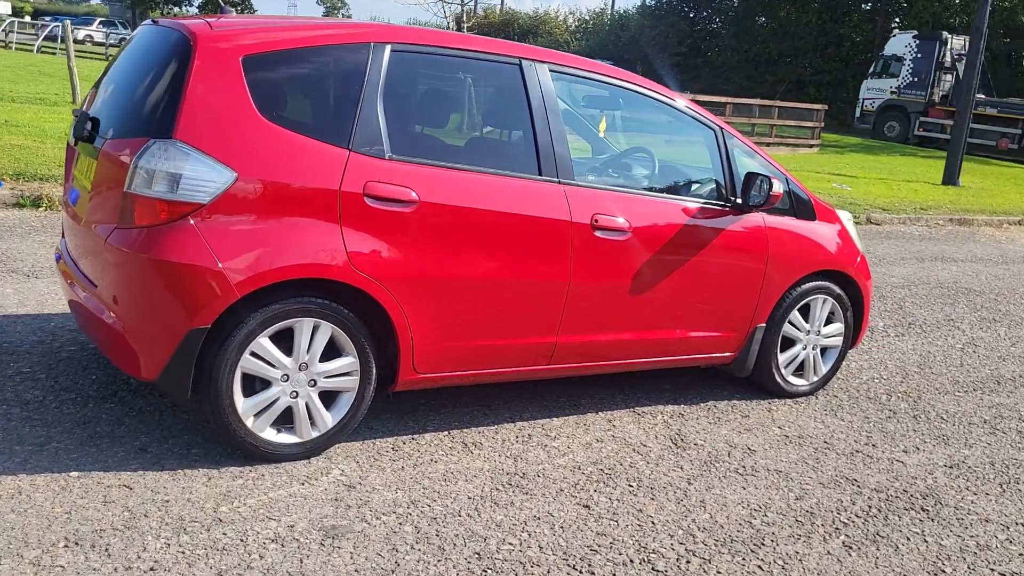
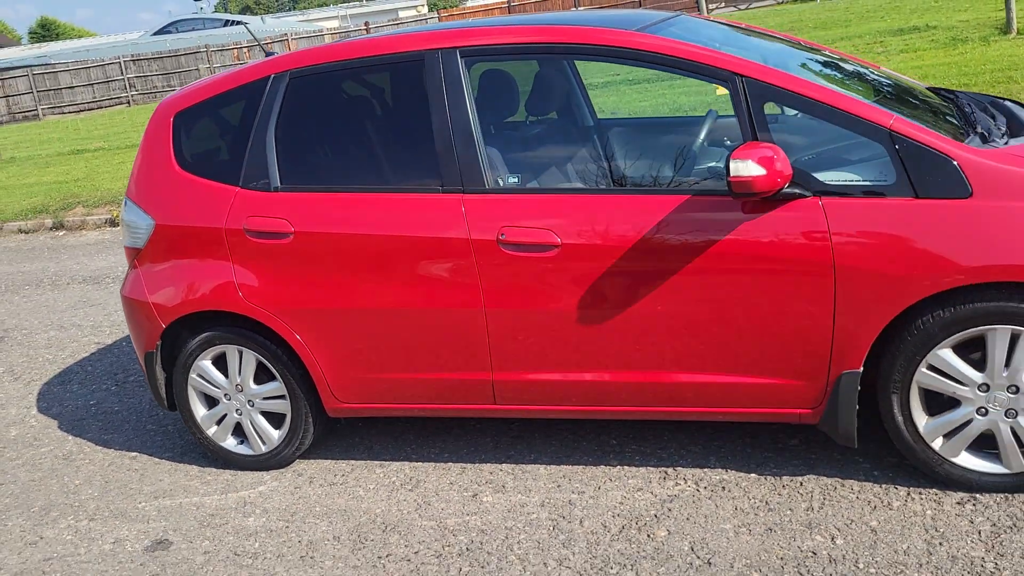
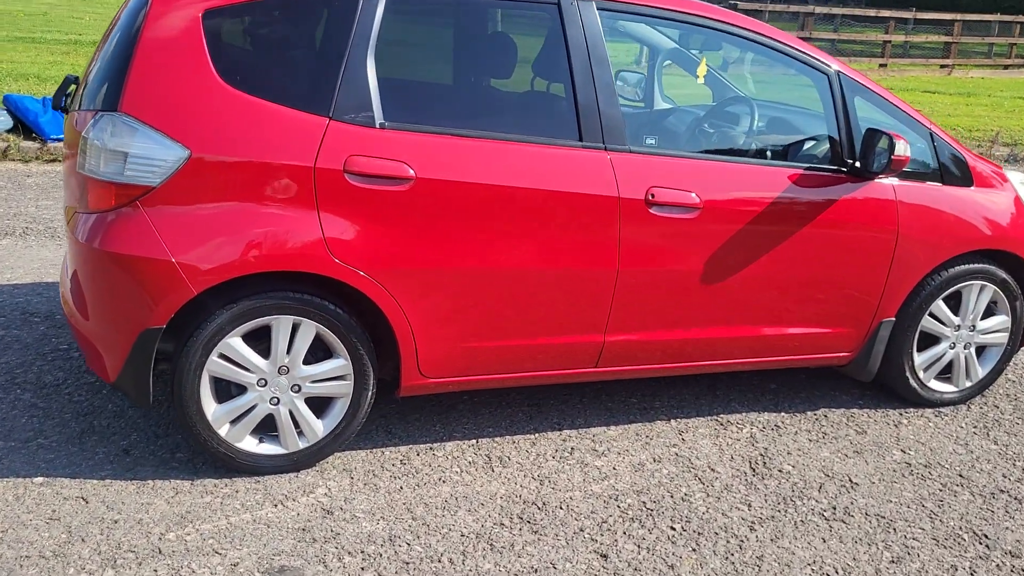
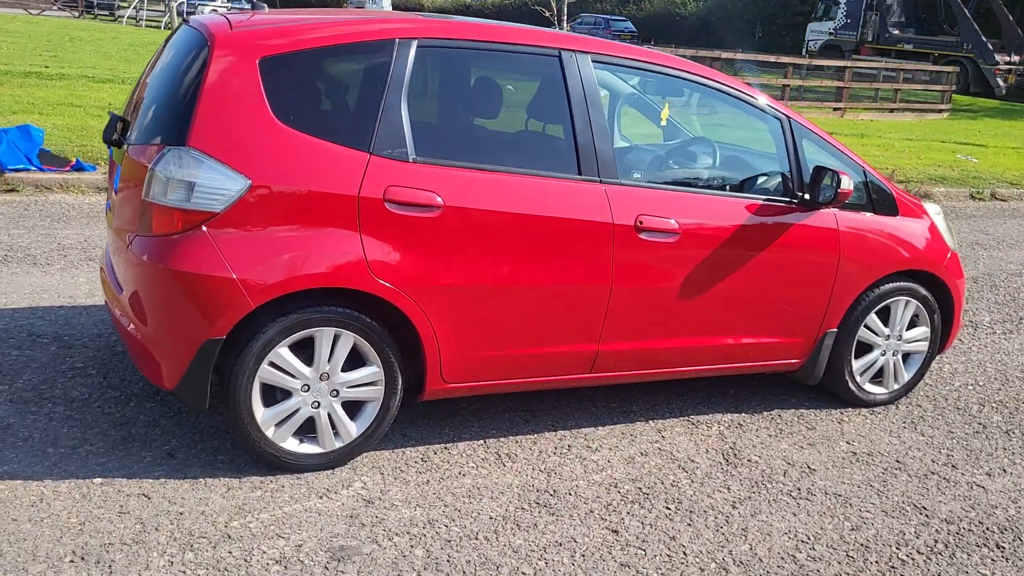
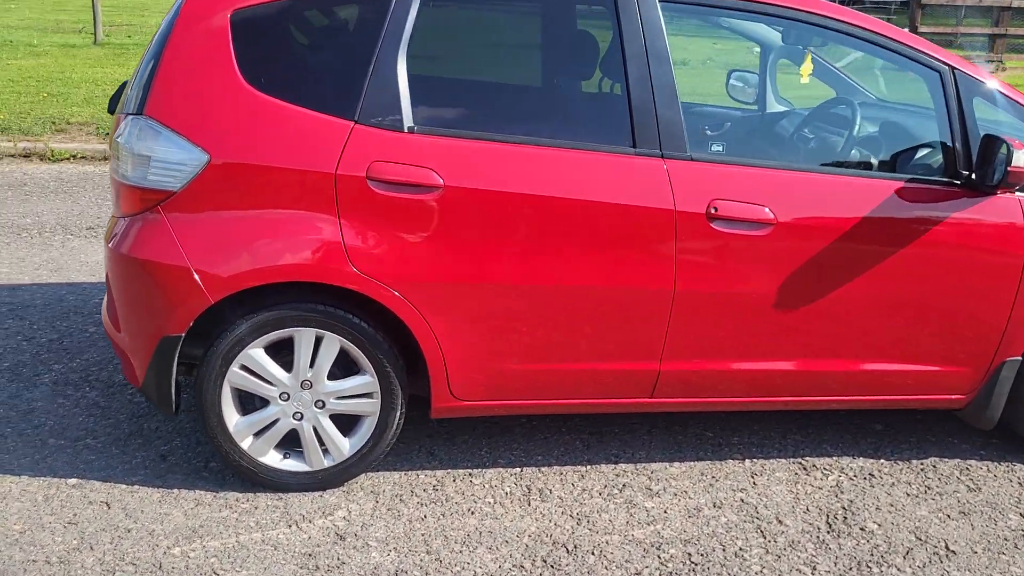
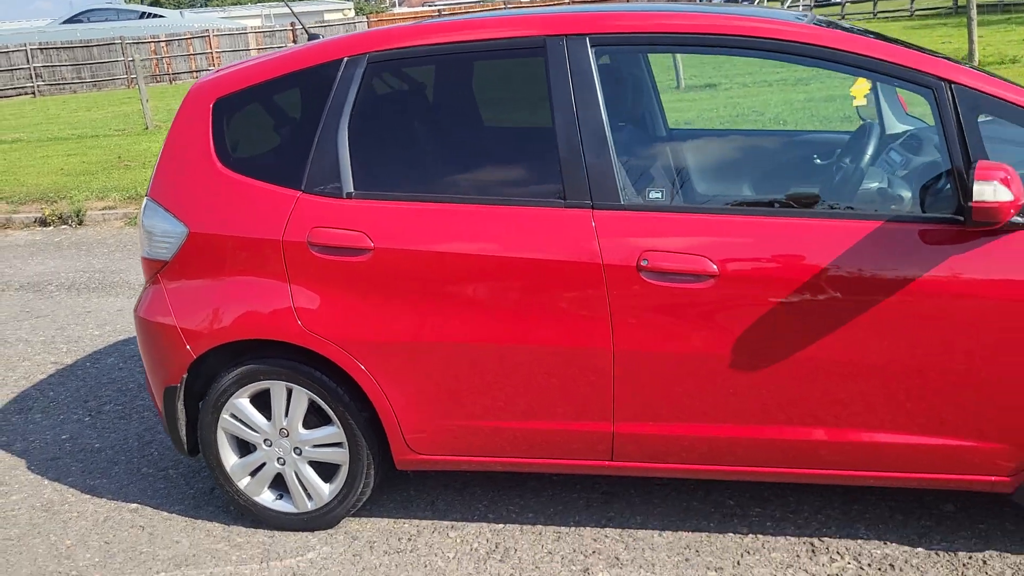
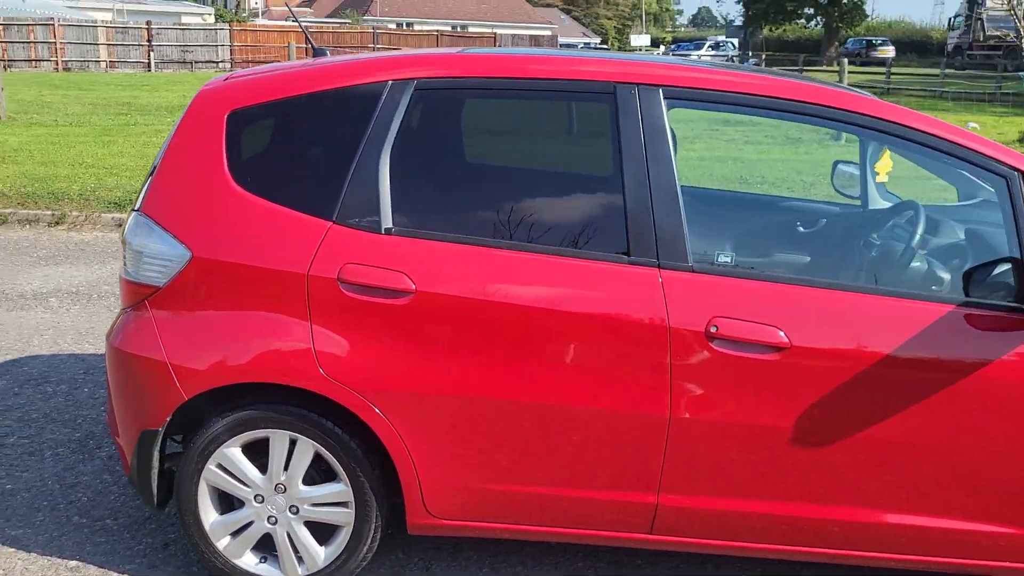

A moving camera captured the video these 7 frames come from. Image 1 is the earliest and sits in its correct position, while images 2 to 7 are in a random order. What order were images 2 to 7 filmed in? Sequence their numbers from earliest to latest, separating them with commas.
4, 3, 5, 7, 6, 2
